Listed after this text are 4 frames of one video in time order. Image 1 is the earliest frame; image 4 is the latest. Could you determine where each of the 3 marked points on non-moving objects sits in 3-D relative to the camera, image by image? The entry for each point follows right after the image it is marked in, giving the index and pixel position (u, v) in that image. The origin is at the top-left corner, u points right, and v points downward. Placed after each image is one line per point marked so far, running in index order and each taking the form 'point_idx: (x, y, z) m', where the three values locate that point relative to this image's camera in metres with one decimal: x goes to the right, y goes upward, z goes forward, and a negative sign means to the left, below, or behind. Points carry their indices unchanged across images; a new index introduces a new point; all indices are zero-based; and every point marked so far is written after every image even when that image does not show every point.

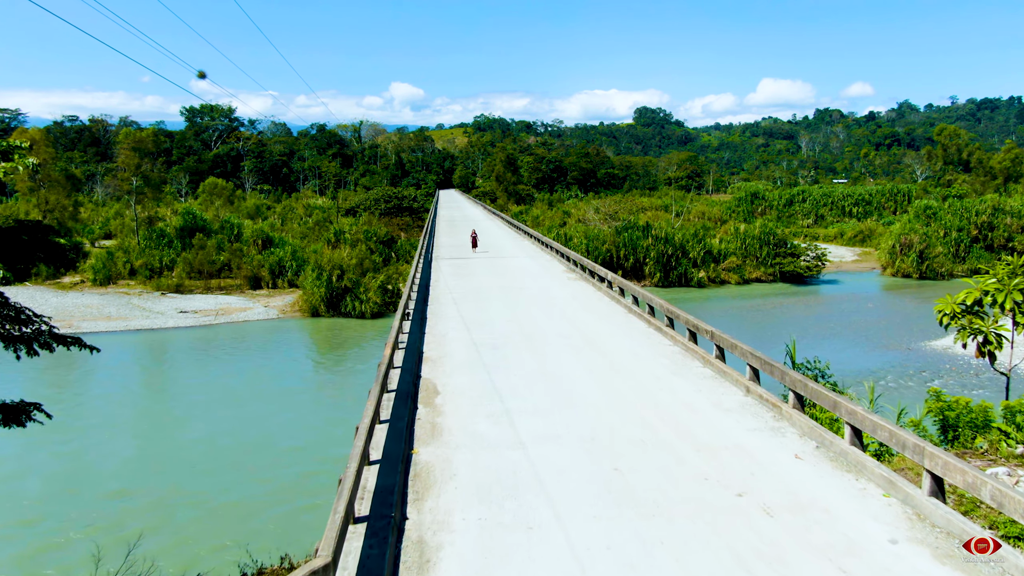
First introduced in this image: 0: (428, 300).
0: (-1.3, -0.2, +9.2) m
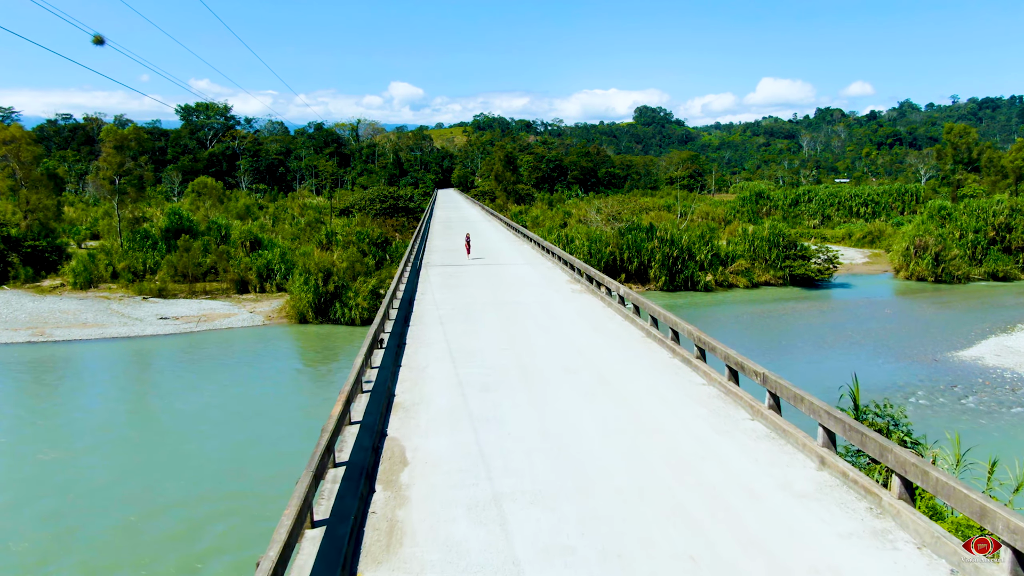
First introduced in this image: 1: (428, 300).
0: (-1.3, -0.4, +8.1) m
1: (-1.3, -0.2, +9.5) m
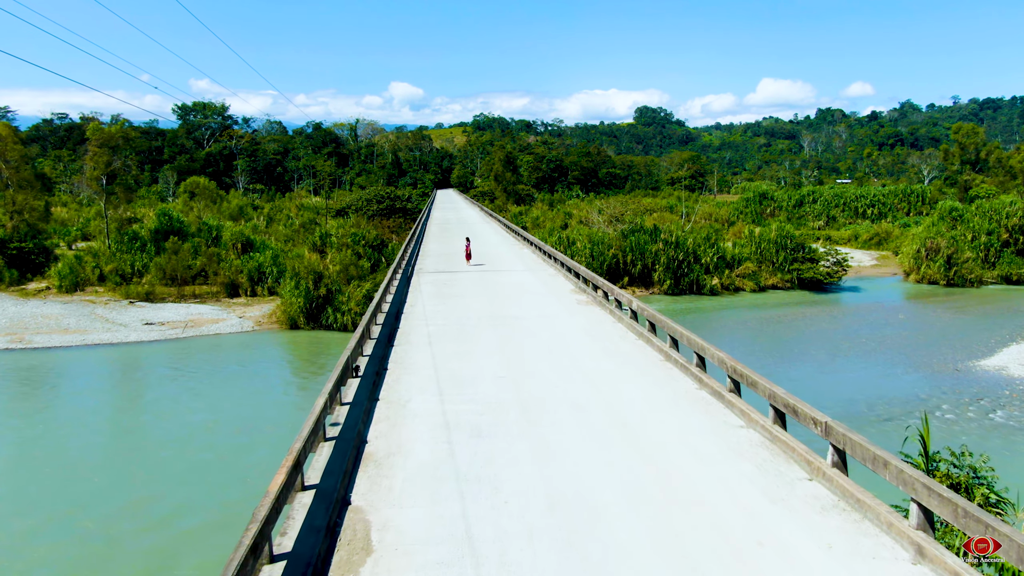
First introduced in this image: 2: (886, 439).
0: (-1.3, -0.6, +7.3) m
1: (-1.3, -0.3, +8.8) m
2: (+6.5, -2.7, +11.1) m
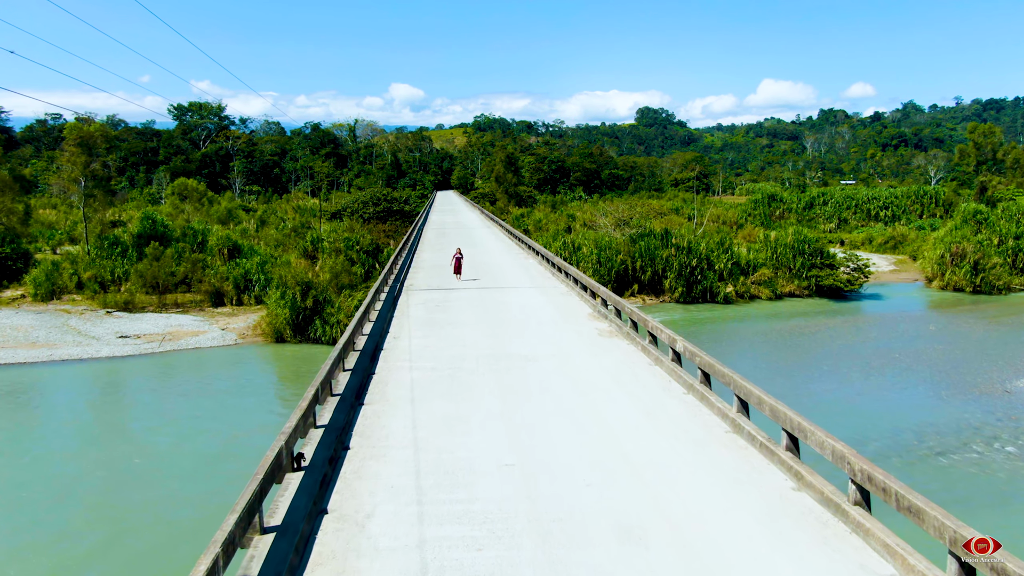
0: (-1.3, -0.8, +5.9) m
1: (-1.2, -0.6, +7.3) m
2: (+6.6, -2.9, +9.7) m
